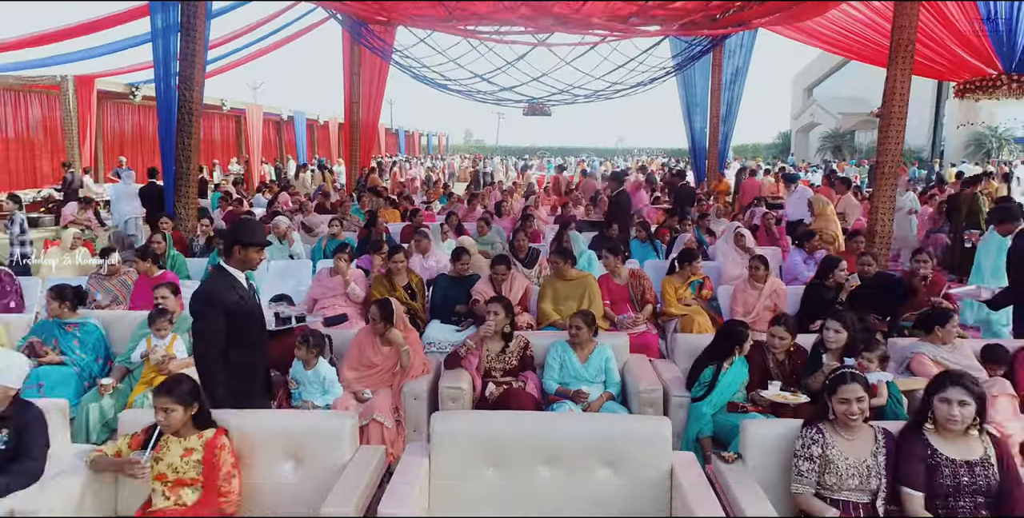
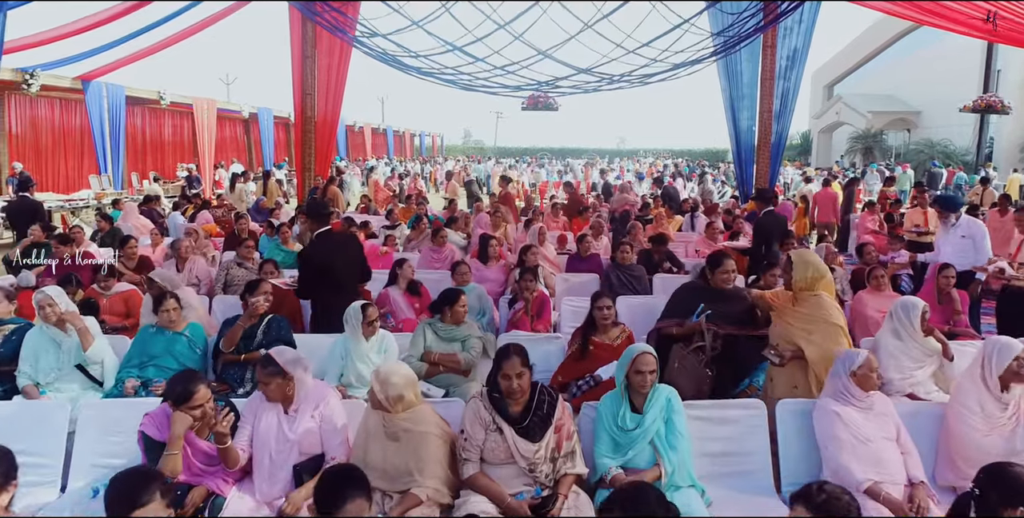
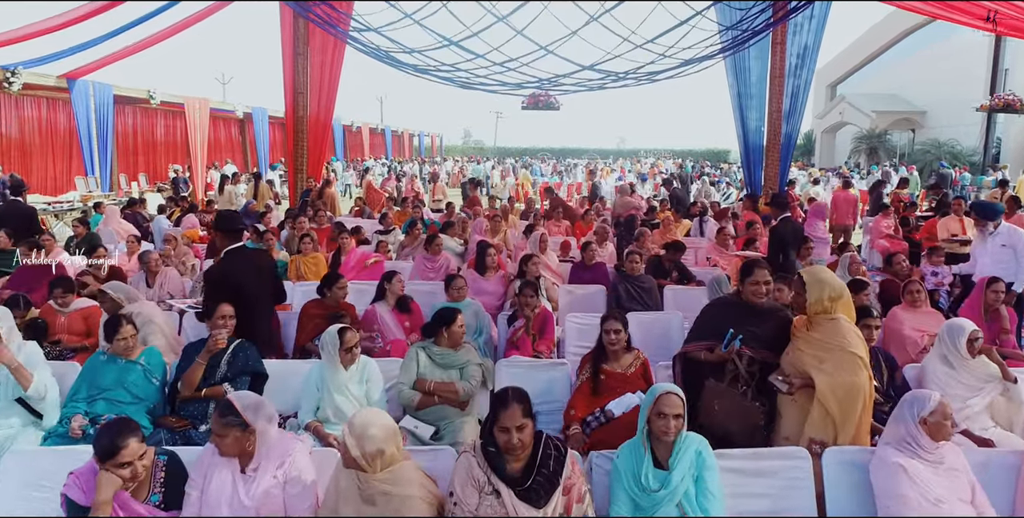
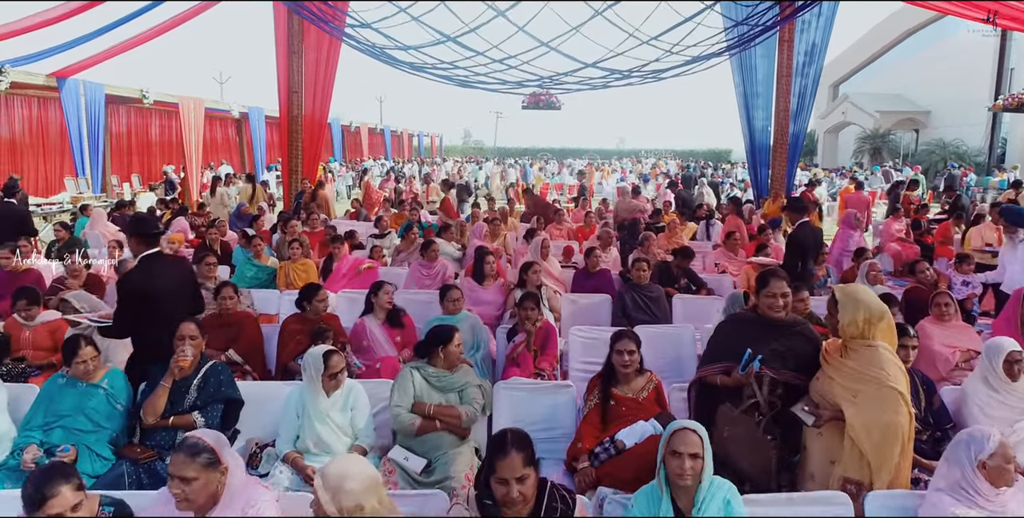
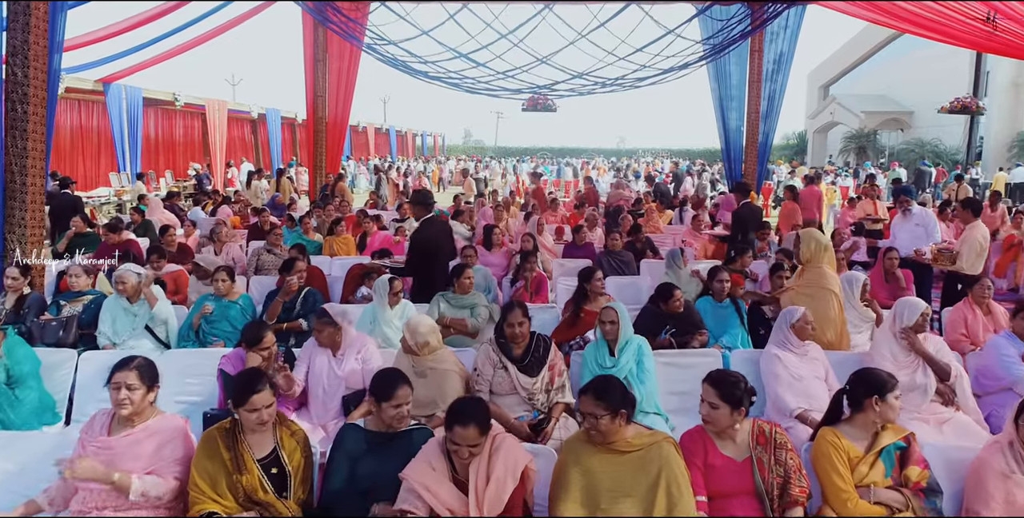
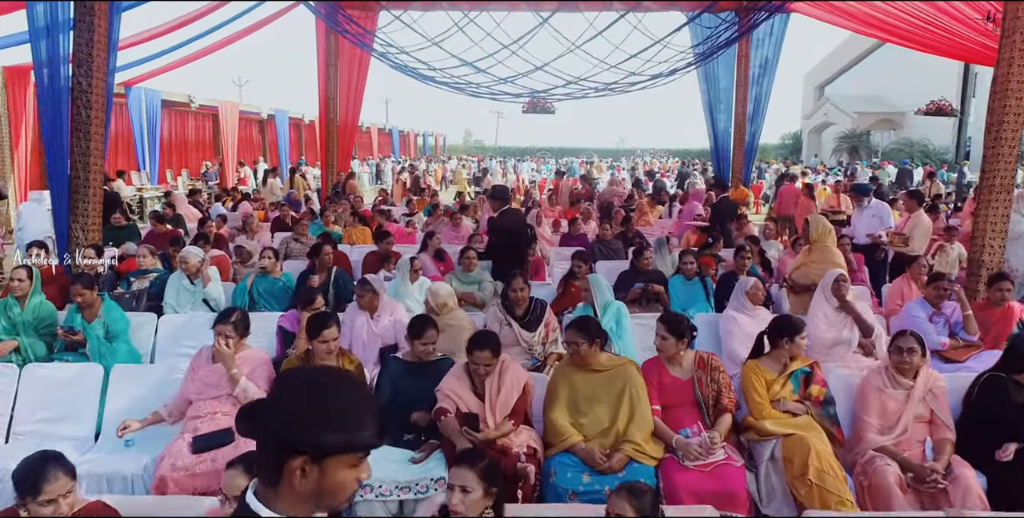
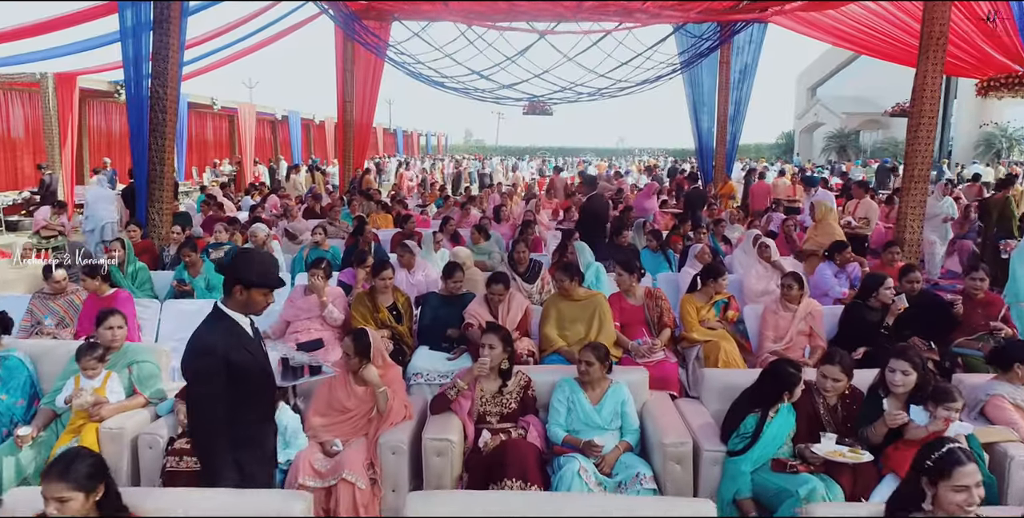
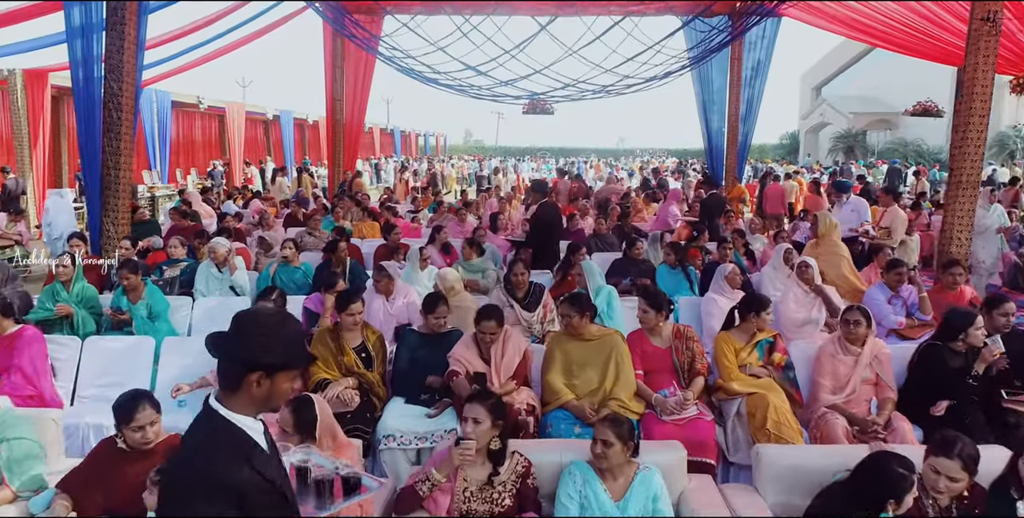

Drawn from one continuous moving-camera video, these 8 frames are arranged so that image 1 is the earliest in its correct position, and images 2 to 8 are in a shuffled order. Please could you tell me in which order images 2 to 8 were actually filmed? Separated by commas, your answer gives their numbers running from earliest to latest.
7, 8, 6, 5, 2, 3, 4
